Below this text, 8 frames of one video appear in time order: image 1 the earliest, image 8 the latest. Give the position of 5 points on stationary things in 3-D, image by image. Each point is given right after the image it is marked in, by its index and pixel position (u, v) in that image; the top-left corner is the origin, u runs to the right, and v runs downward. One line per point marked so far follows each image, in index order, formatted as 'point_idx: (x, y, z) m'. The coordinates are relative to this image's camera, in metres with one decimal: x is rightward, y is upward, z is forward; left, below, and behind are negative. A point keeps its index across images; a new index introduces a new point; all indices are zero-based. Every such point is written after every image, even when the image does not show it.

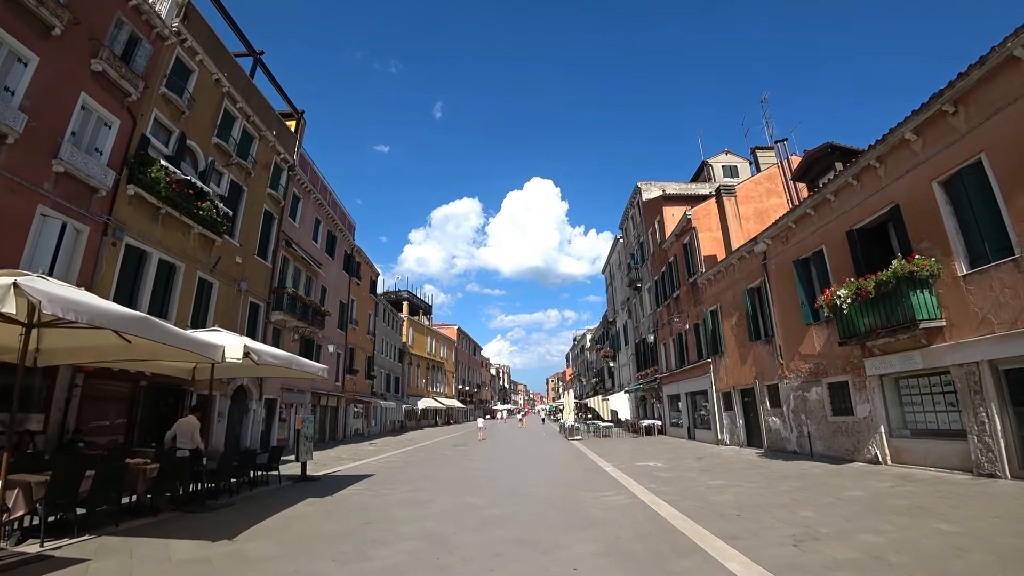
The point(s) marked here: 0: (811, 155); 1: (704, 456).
0: (+10.3, +4.6, +16.9) m
1: (+6.0, -5.2, +15.2) m
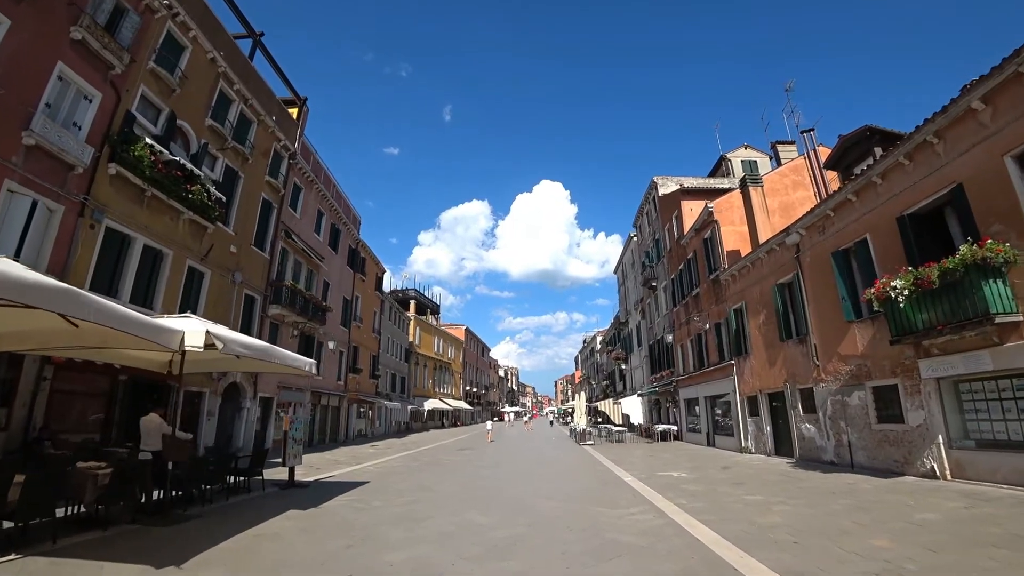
0: (+10.7, +4.7, +15.6) m
1: (+6.2, -5.1, +13.9) m
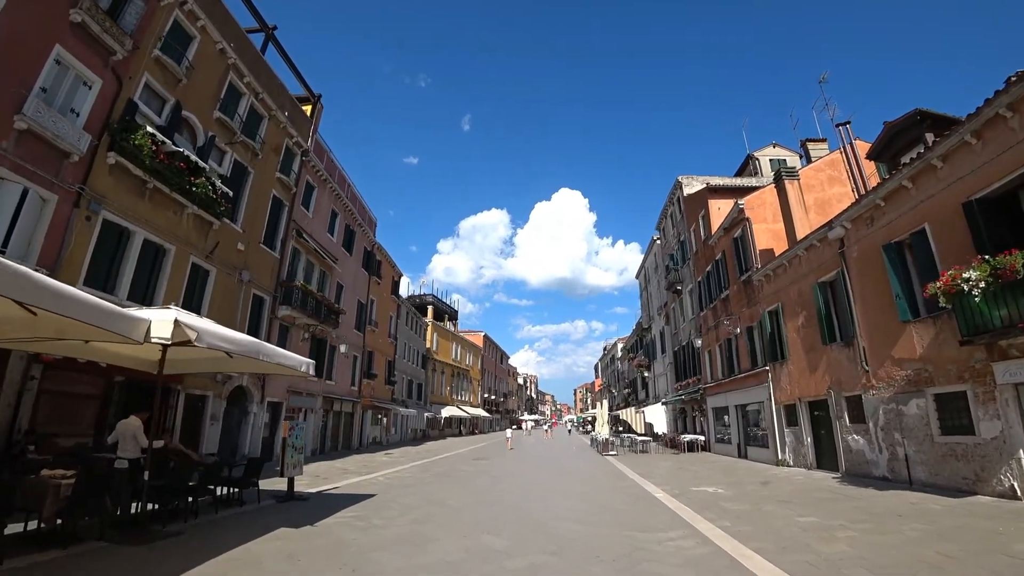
0: (+11.2, +4.8, +14.3) m
1: (+6.7, -5.0, +12.7) m
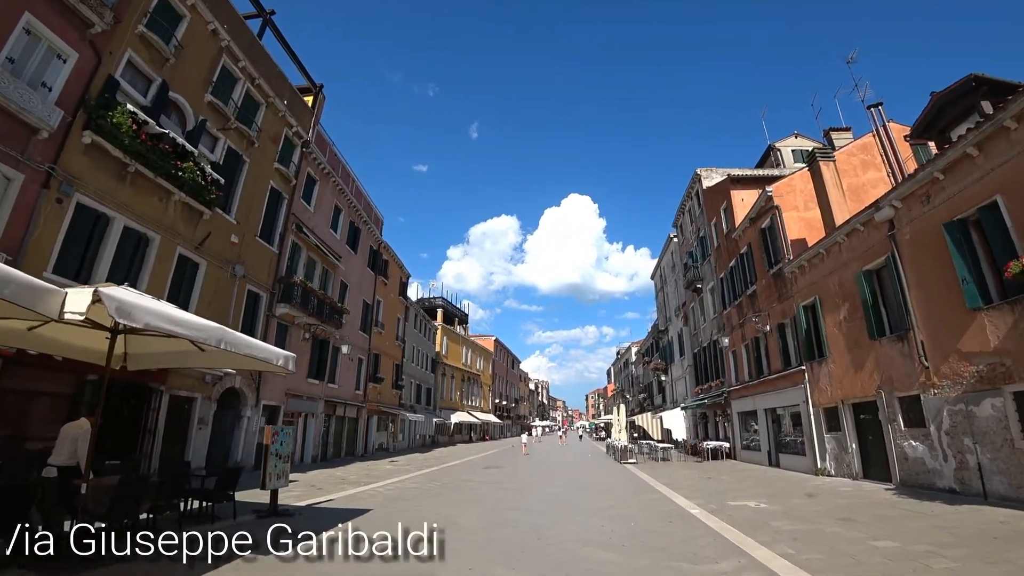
0: (+11.5, +5.1, +13.0) m
1: (+7.0, -4.7, +11.3) m
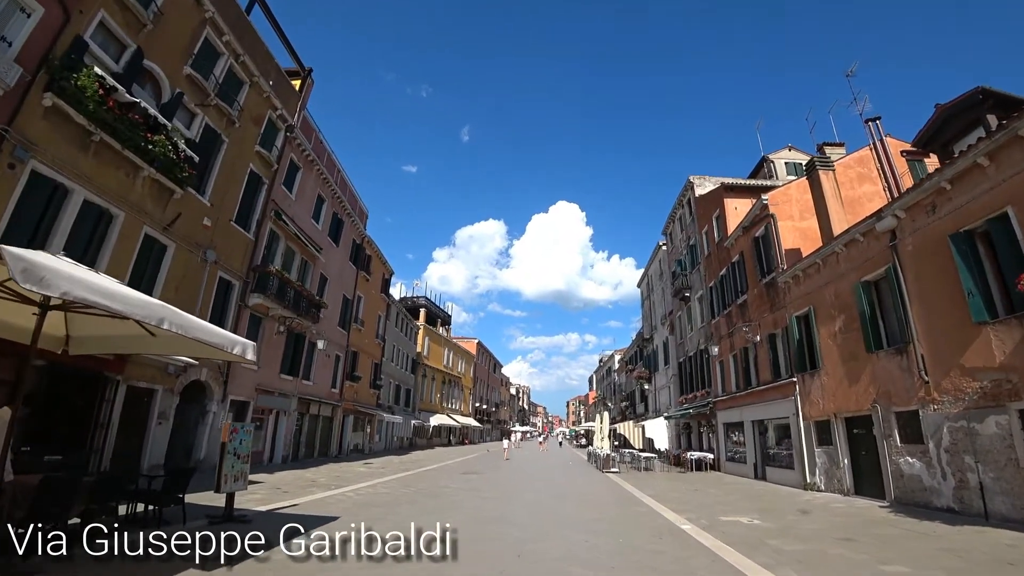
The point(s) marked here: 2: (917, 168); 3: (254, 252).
0: (+11.4, +4.7, +12.8) m
1: (+6.6, -4.9, +10.8) m
2: (+15.1, +4.5, +18.2) m
3: (-8.9, +1.2, +16.8) m
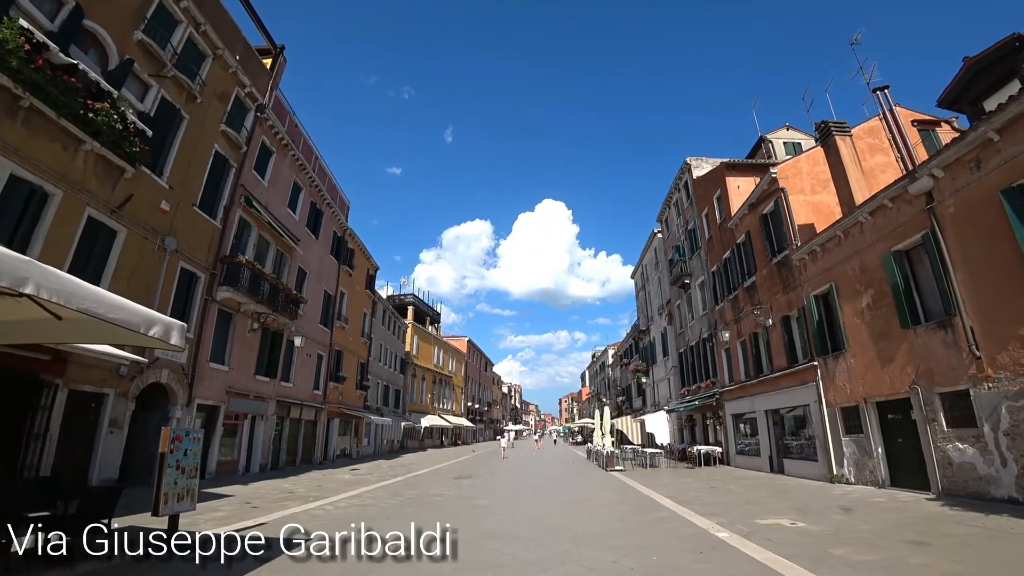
0: (+11.2, +5.4, +11.7) m
1: (+6.7, -4.3, +9.7) m
2: (+14.7, +5.3, +17.2) m
3: (-9.1, +1.5, +15.3) m
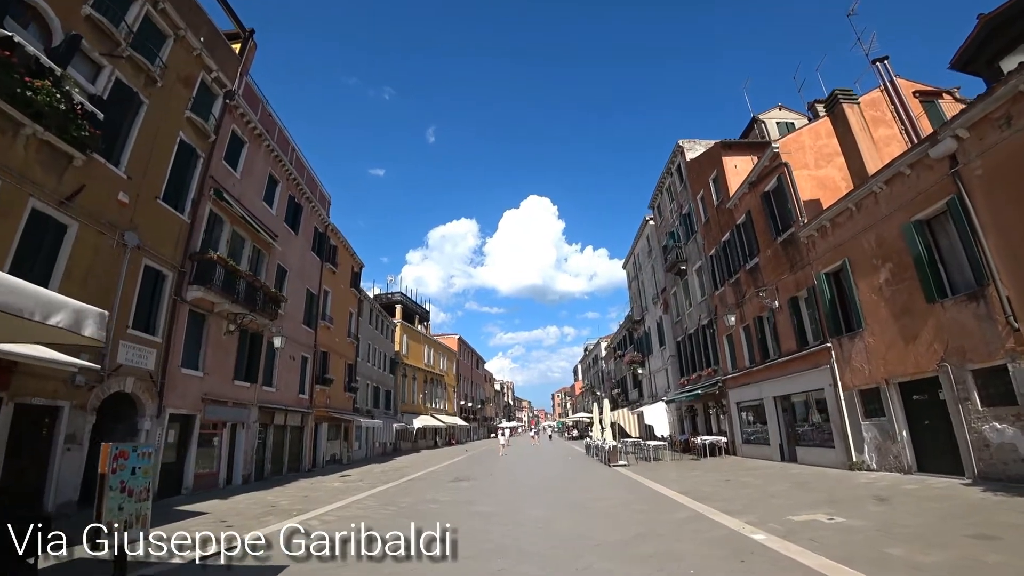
0: (+10.9, +6.1, +11.0) m
1: (+6.8, -3.8, +8.9) m
2: (+14.3, +6.1, +16.6) m
3: (-9.3, +1.5, +14.1) m
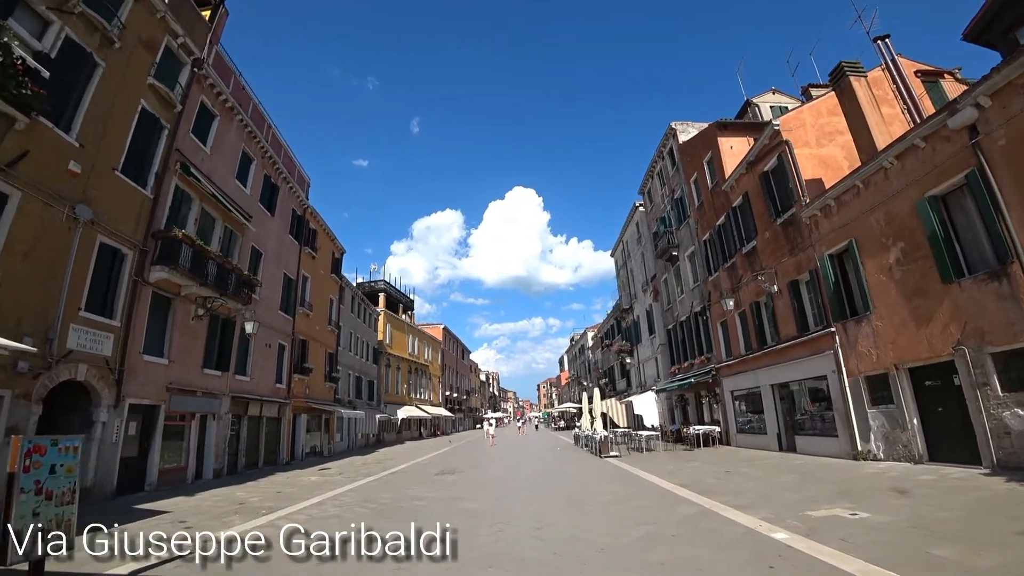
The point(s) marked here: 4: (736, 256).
0: (+10.8, +6.5, +10.5) m
1: (+6.7, -3.4, +8.4) m
2: (+14.0, +6.6, +16.2) m
3: (-9.6, +2.0, +13.0) m
4: (+8.3, +1.2, +18.1) m
